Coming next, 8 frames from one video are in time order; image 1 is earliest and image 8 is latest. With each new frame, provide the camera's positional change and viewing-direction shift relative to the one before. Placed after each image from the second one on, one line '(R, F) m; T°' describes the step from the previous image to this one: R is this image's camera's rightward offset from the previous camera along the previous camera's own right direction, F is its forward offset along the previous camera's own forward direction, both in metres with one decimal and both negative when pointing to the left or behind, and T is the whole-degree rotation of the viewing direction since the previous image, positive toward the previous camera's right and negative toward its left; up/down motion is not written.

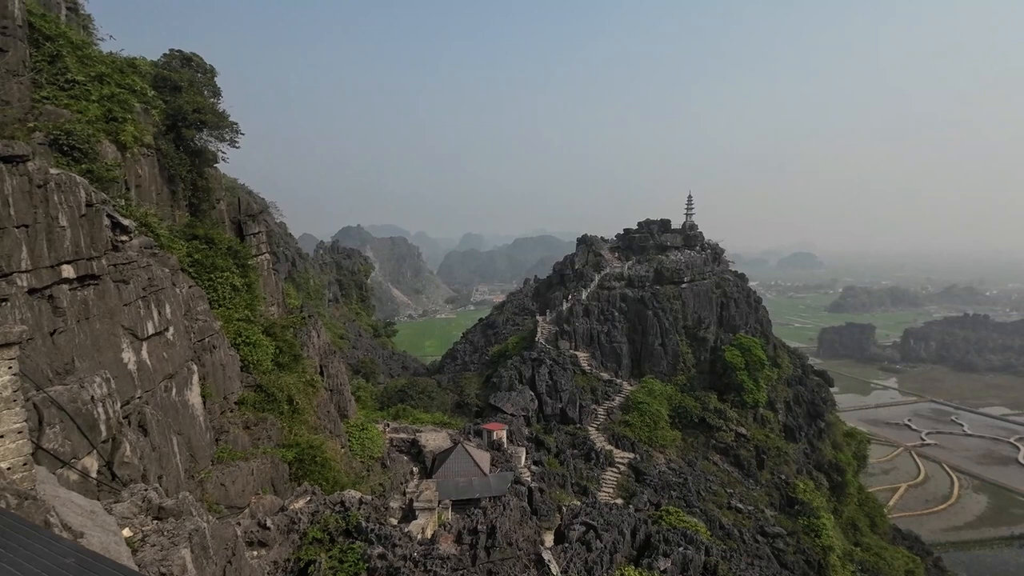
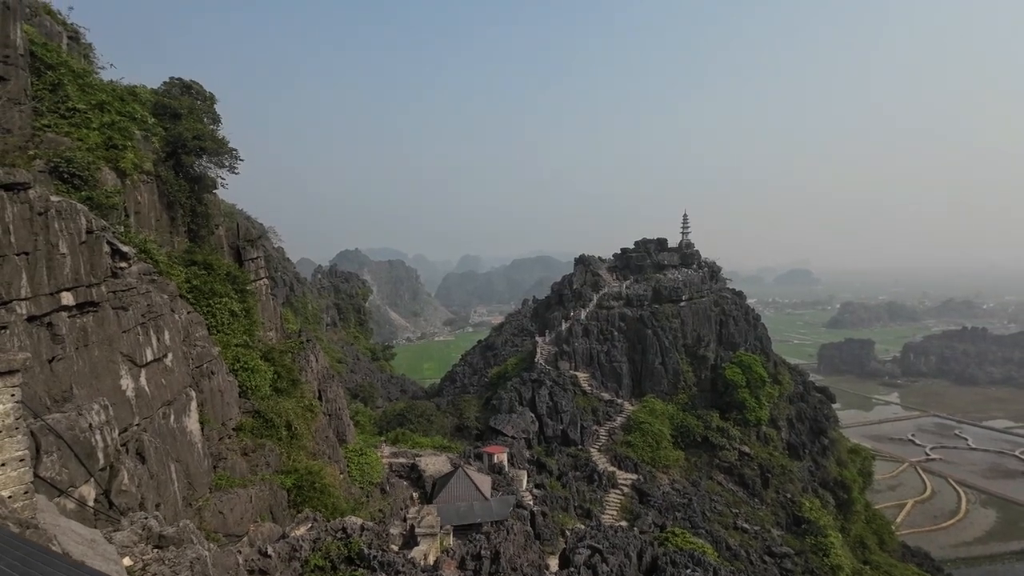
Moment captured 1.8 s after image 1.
(0.0, 0.0) m; 0°
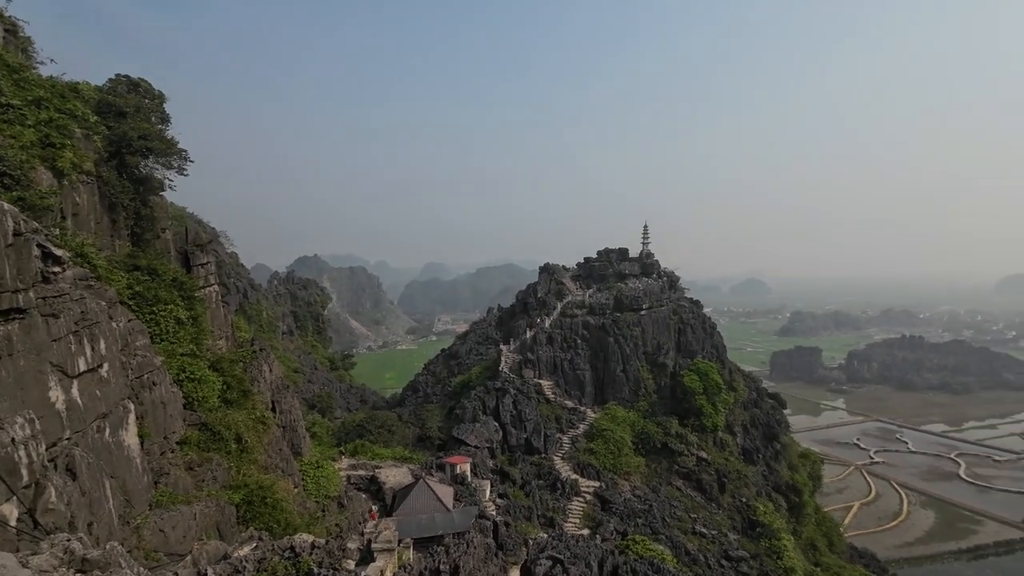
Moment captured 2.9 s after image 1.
(+0.3, 0.0) m; +3°
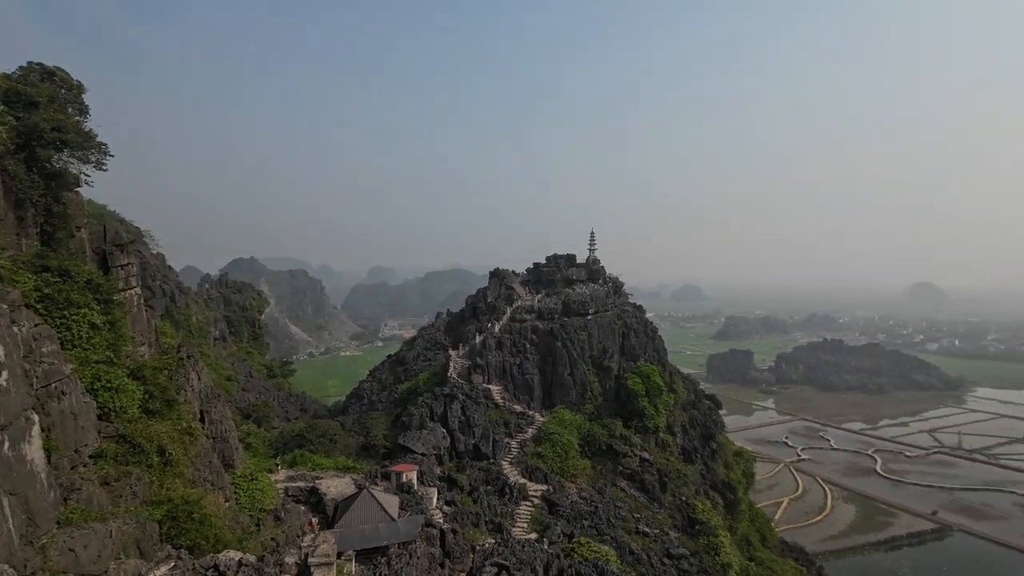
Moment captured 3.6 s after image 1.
(+0.5, 0.0) m; +5°
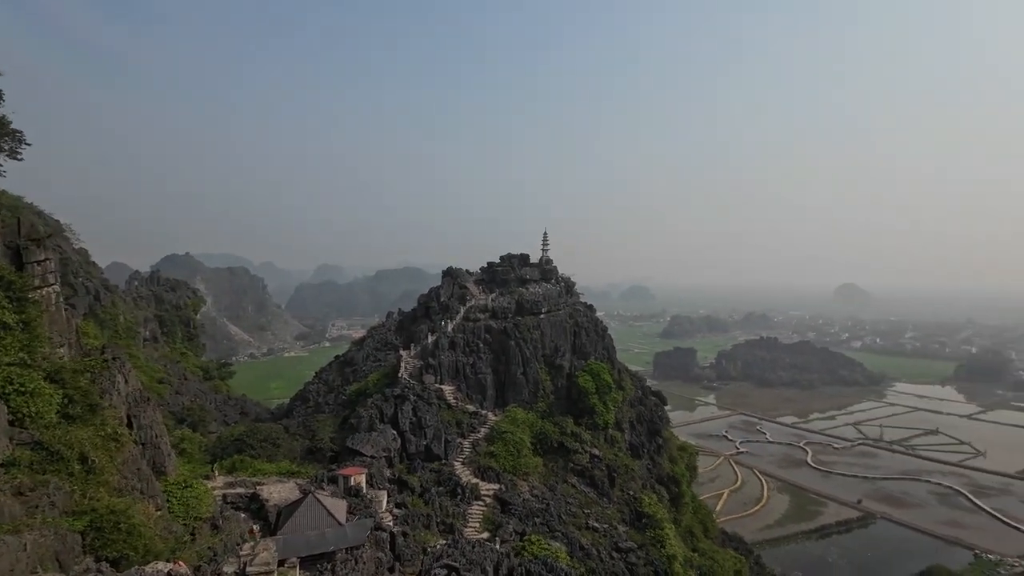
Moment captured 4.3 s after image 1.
(+0.4, 0.0) m; +4°
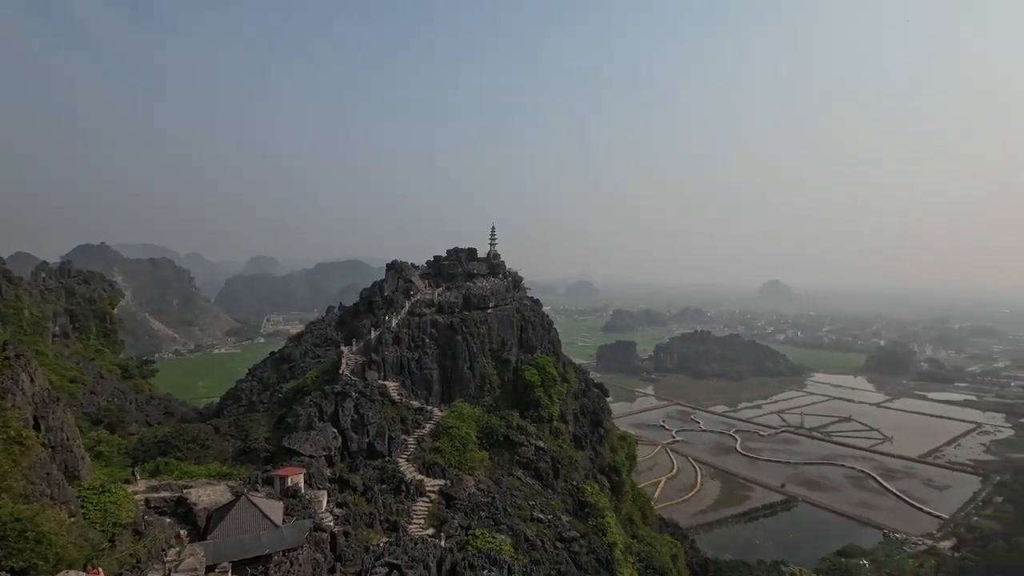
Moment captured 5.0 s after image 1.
(+0.5, 0.0) m; +5°
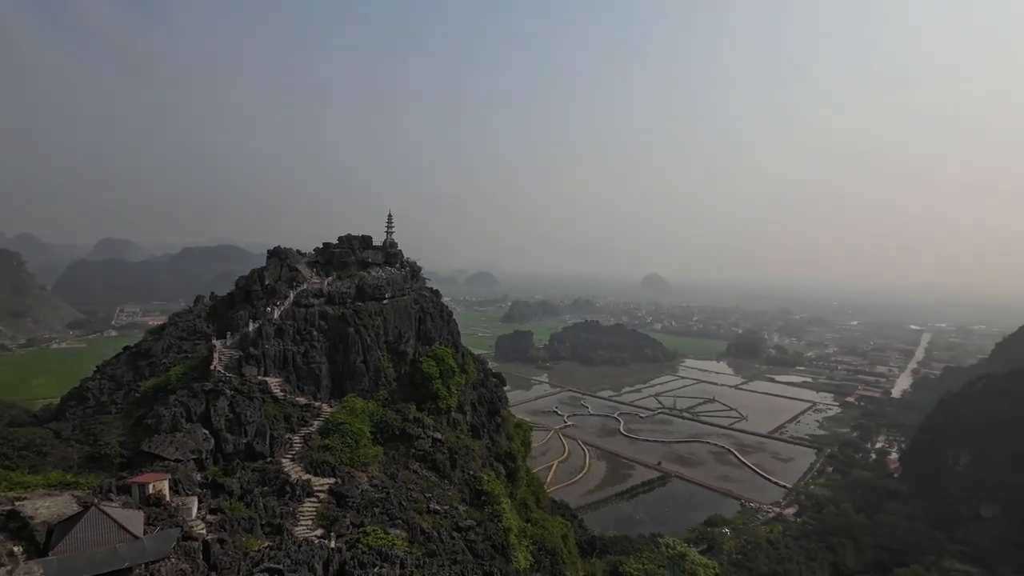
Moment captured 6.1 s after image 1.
(+1.1, 0.0) m; +8°
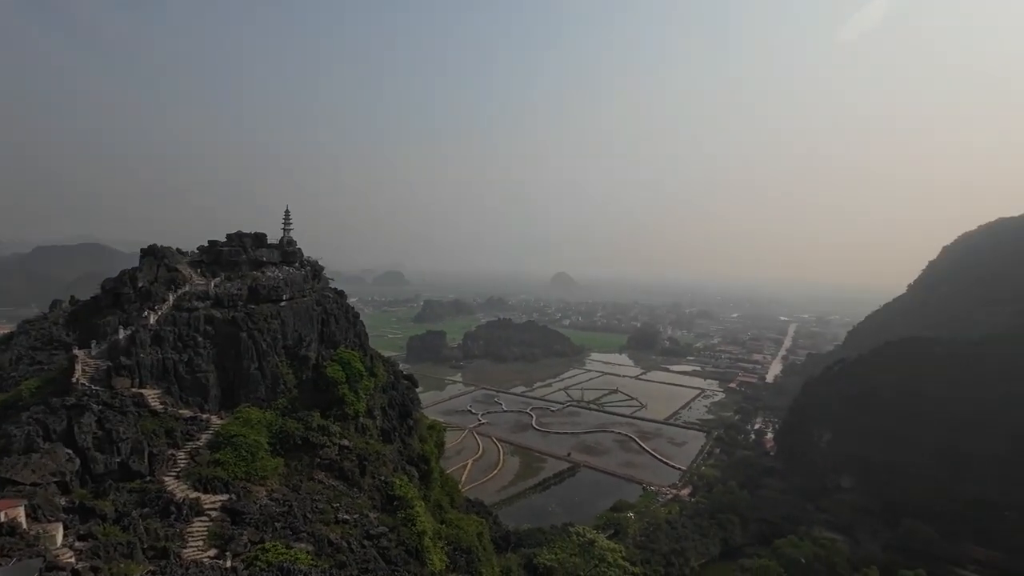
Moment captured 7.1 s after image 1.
(+0.8, 0.0) m; +8°
